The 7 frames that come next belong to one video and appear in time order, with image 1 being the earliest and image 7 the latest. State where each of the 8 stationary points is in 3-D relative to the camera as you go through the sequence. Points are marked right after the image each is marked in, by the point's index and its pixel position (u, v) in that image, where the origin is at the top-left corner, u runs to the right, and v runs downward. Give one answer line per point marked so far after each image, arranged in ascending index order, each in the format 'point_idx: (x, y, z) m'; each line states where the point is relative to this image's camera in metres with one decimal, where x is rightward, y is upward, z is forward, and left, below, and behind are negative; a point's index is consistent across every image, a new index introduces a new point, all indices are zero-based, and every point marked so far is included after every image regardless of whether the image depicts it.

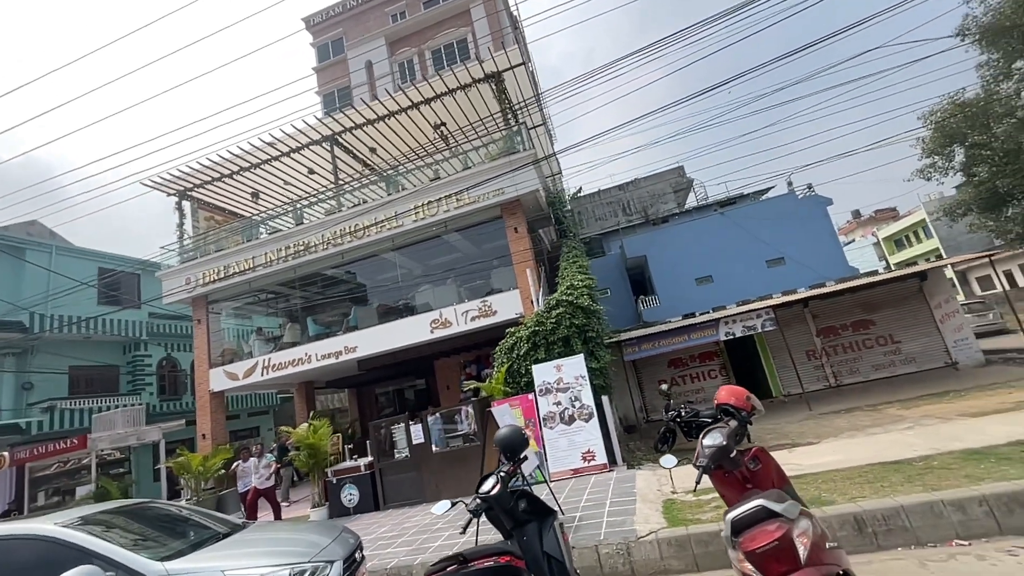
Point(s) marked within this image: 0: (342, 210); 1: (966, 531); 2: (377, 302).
0: (-5.4, +2.4, +13.9) m
1: (+3.3, -1.7, +3.1) m
2: (-4.2, -0.4, +13.5) m
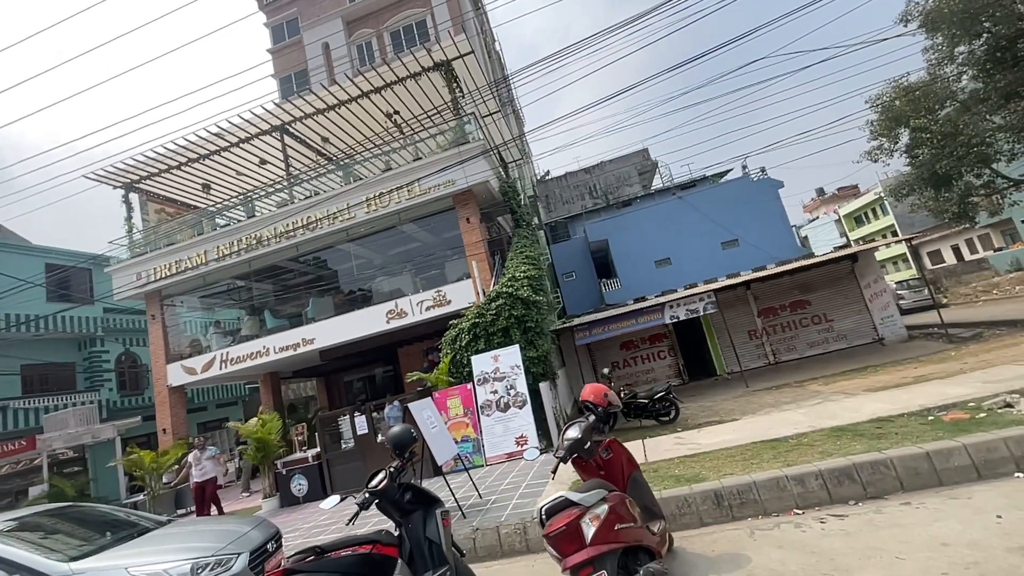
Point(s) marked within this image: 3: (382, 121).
0: (-6.8, +2.7, +13.8) m
1: (+2.4, -1.8, +3.6) m
2: (-5.5, -0.2, +13.5) m
3: (-4.4, +5.6, +14.8) m
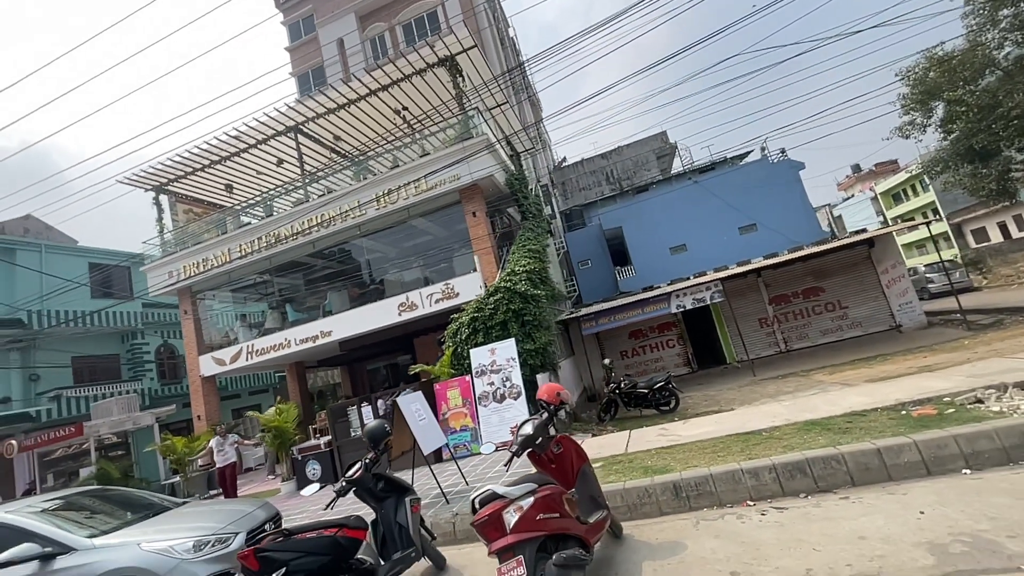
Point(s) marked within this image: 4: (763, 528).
0: (-6.6, +2.9, +14.3) m
1: (+2.1, -1.8, +3.8) m
2: (-5.3, 0.0, +14.1) m
3: (-4.2, +5.9, +15.1) m
4: (+1.8, -1.7, +3.2) m
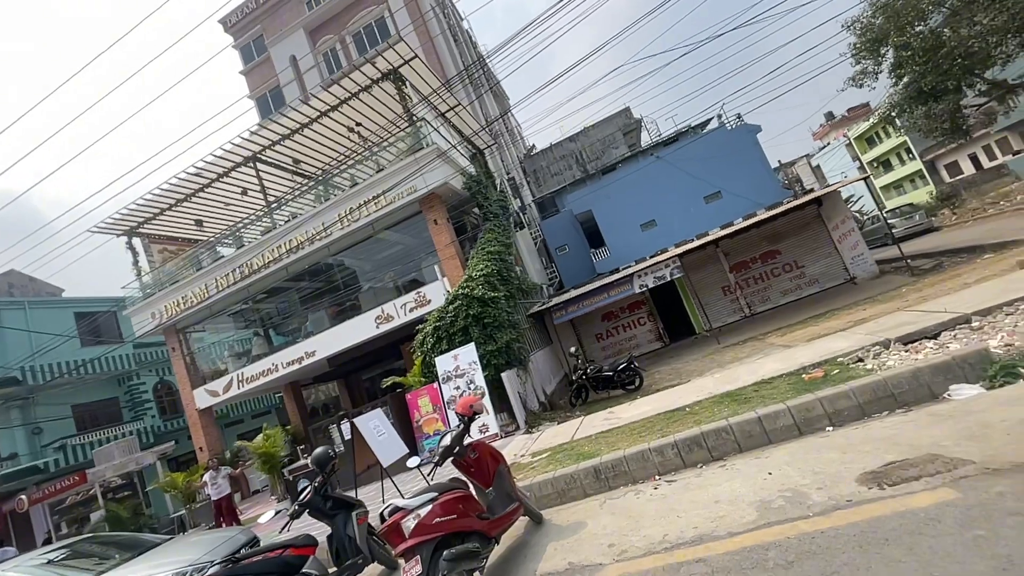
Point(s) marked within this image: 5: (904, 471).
0: (-7.8, +2.1, +14.6) m
1: (+1.5, -1.8, +4.3) m
2: (-6.2, -0.6, +14.5) m
3: (-5.8, +5.3, +15.3) m
4: (+1.2, -1.8, +3.7) m
5: (+2.4, -1.1, +2.7) m
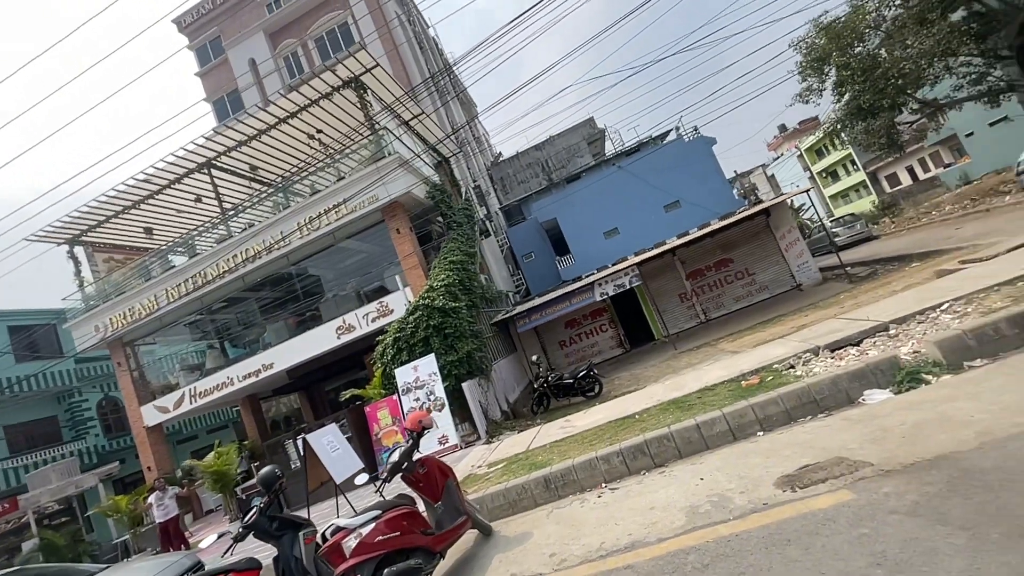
0: (-9.0, +1.7, +14.2) m
1: (+1.0, -1.9, +4.4) m
2: (-7.3, -0.9, +14.1) m
3: (-7.1, +5.0, +15.1) m
4: (+0.7, -1.9, +3.8) m
5: (+2.0, -1.2, +2.9) m
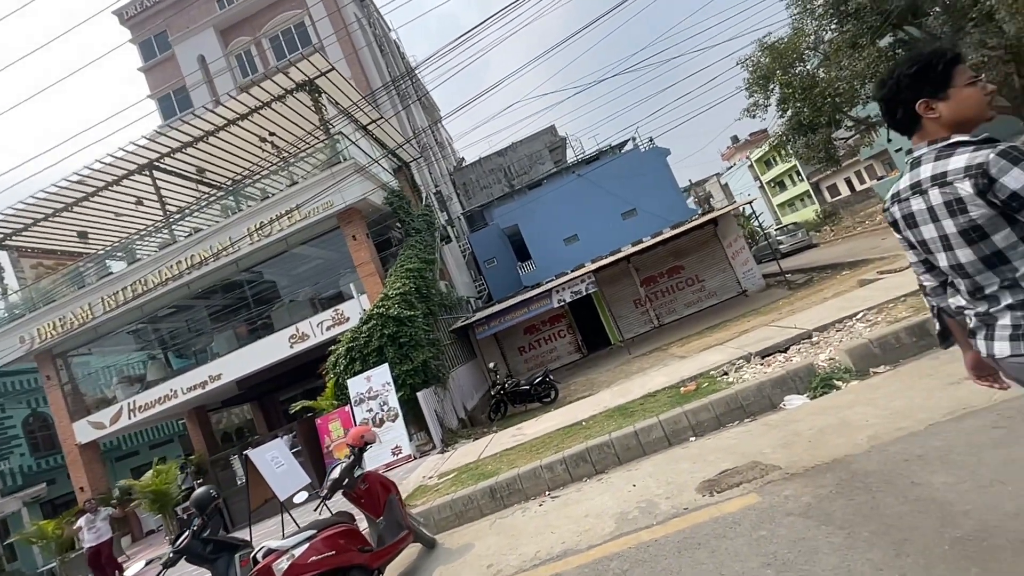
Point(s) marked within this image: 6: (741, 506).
0: (-10.3, +1.5, +13.5) m
1: (+0.4, -2.0, +4.5) m
2: (-8.6, -1.2, +13.6) m
3: (-8.4, +4.8, +14.6) m
4: (+0.2, -2.0, +3.9) m
5: (+1.5, -1.3, +3.1) m
6: (+1.4, -1.3, +2.7) m
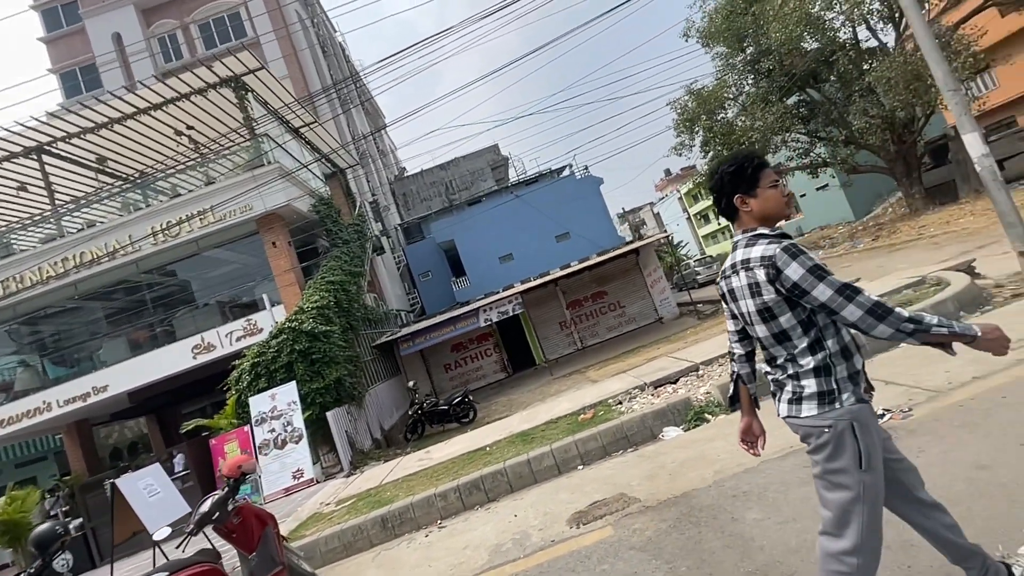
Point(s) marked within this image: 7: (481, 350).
0: (-12.3, +1.5, +12.2) m
1: (-0.7, -2.3, +4.5) m
2: (-10.8, -1.2, +12.4) m
3: (-10.5, +4.7, +13.6) m
4: (-0.8, -2.3, +3.9) m
5: (+0.6, -1.7, +3.3) m
6: (+0.5, -1.6, +2.8) m
7: (-1.0, -2.1, +14.6) m
